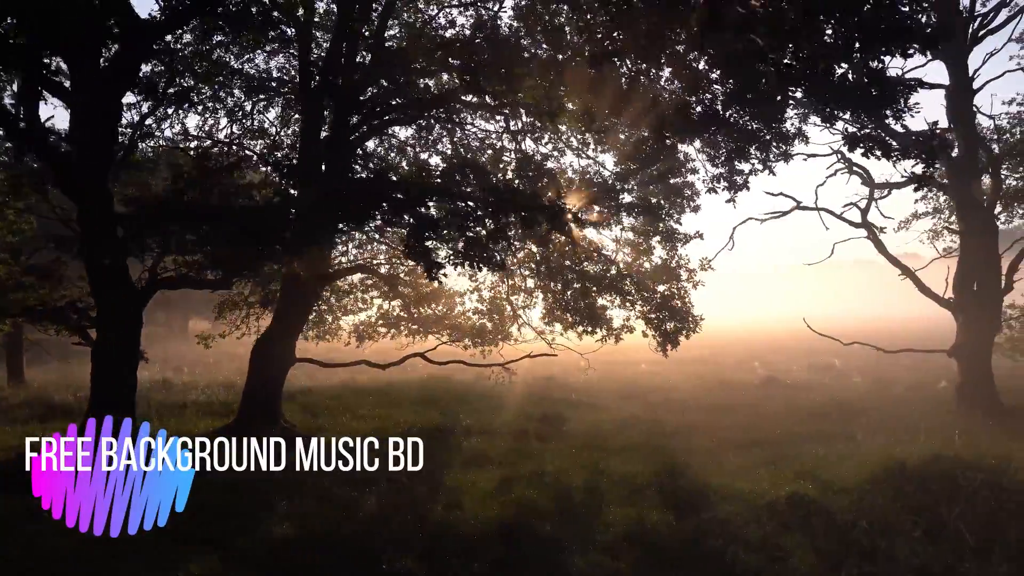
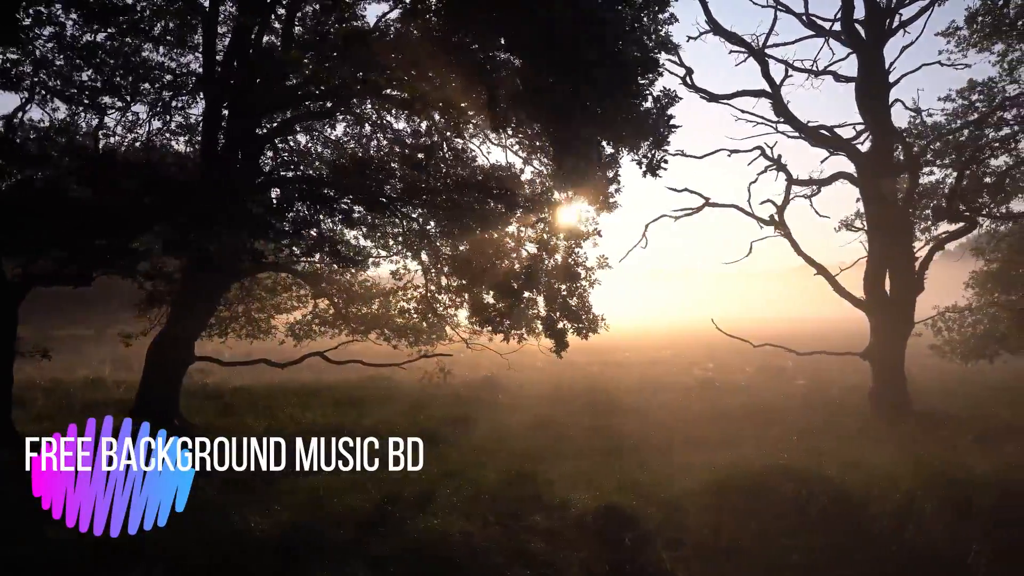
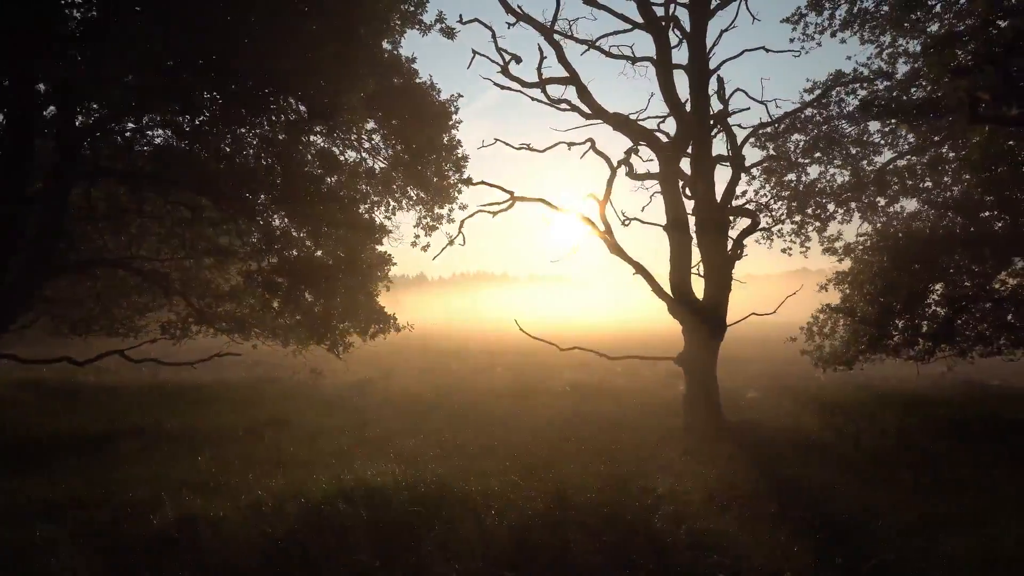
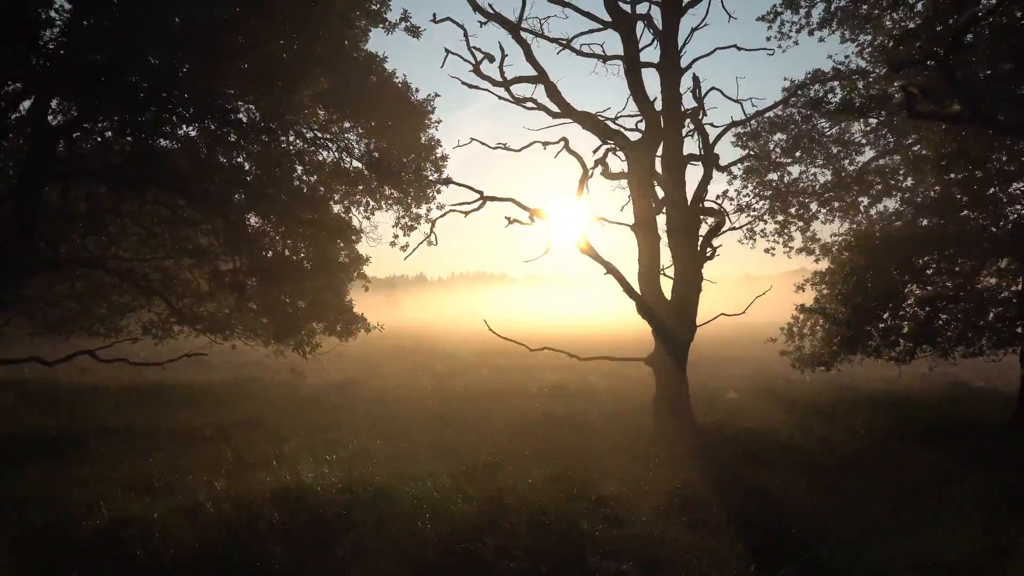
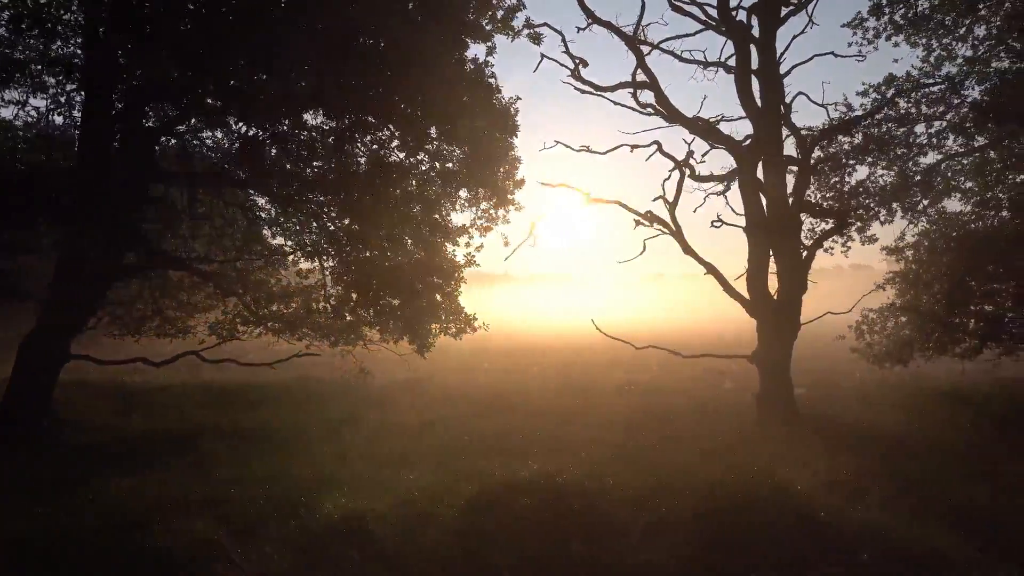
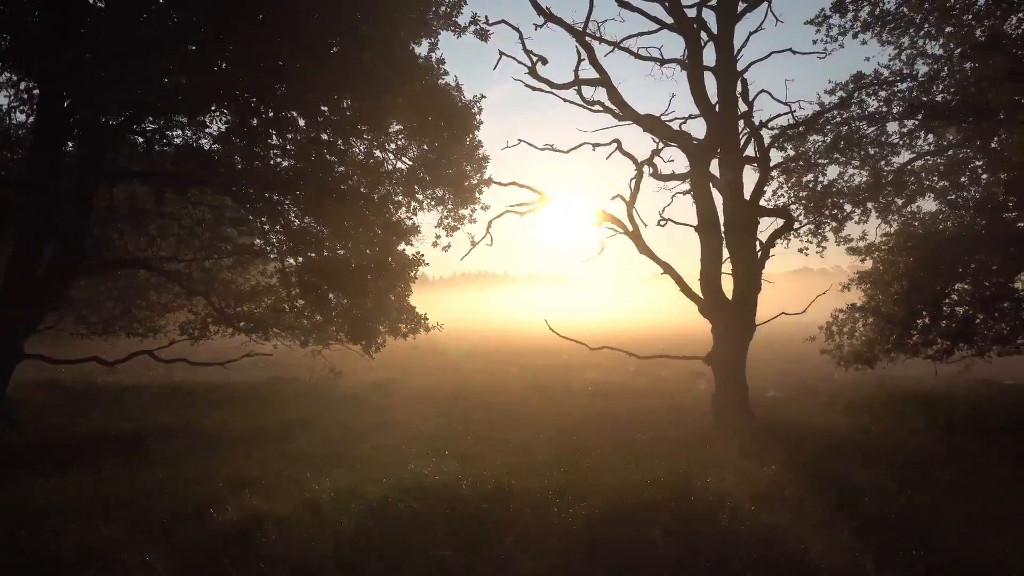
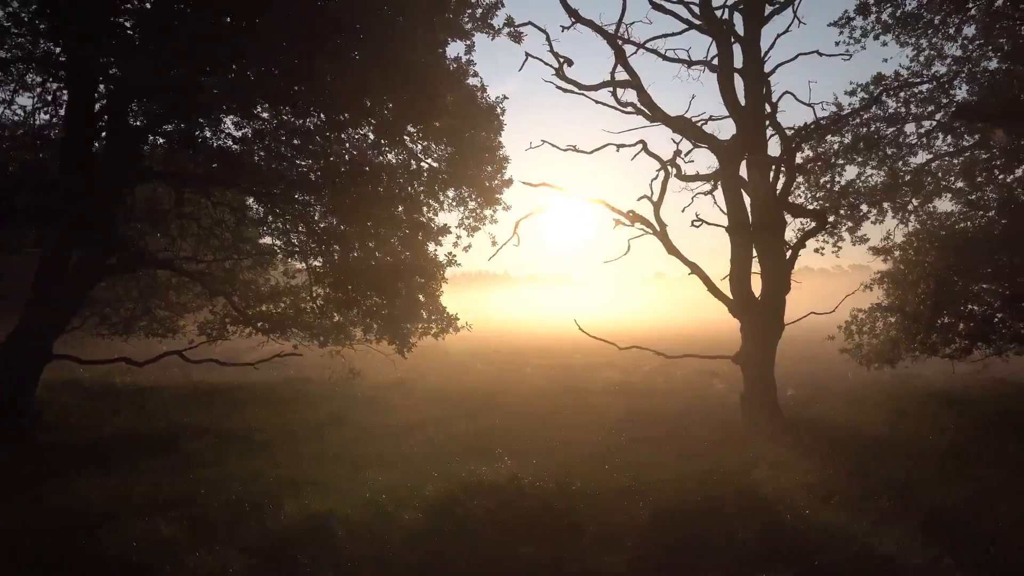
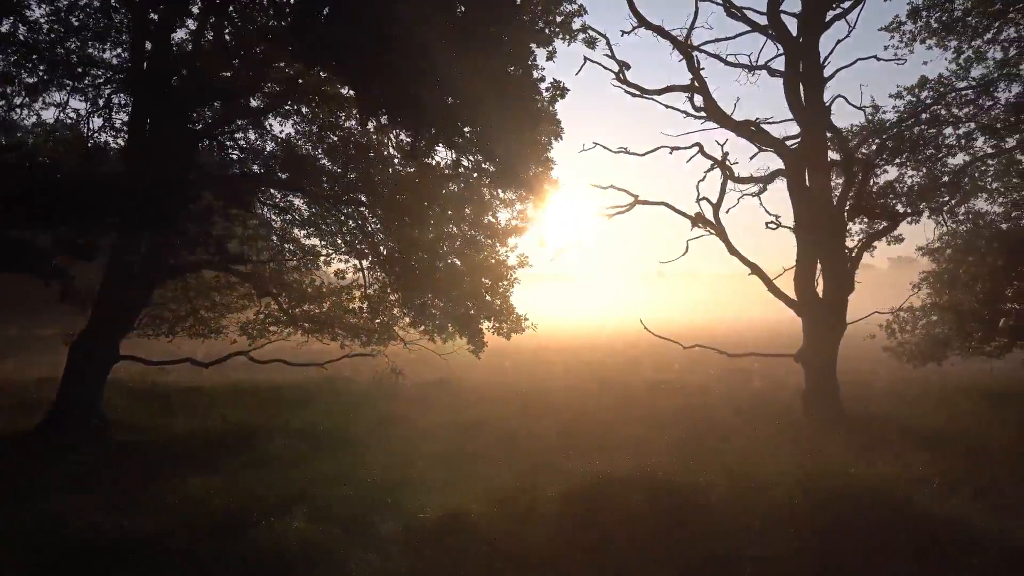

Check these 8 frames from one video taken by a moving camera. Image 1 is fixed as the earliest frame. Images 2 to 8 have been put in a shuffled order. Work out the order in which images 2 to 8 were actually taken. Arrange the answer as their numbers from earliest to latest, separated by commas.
2, 8, 5, 7, 6, 3, 4
